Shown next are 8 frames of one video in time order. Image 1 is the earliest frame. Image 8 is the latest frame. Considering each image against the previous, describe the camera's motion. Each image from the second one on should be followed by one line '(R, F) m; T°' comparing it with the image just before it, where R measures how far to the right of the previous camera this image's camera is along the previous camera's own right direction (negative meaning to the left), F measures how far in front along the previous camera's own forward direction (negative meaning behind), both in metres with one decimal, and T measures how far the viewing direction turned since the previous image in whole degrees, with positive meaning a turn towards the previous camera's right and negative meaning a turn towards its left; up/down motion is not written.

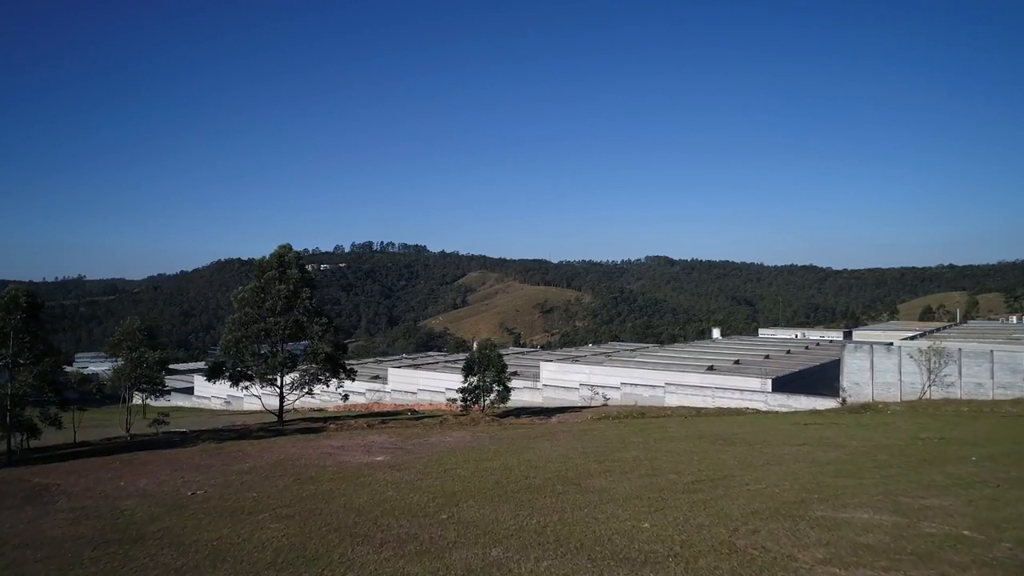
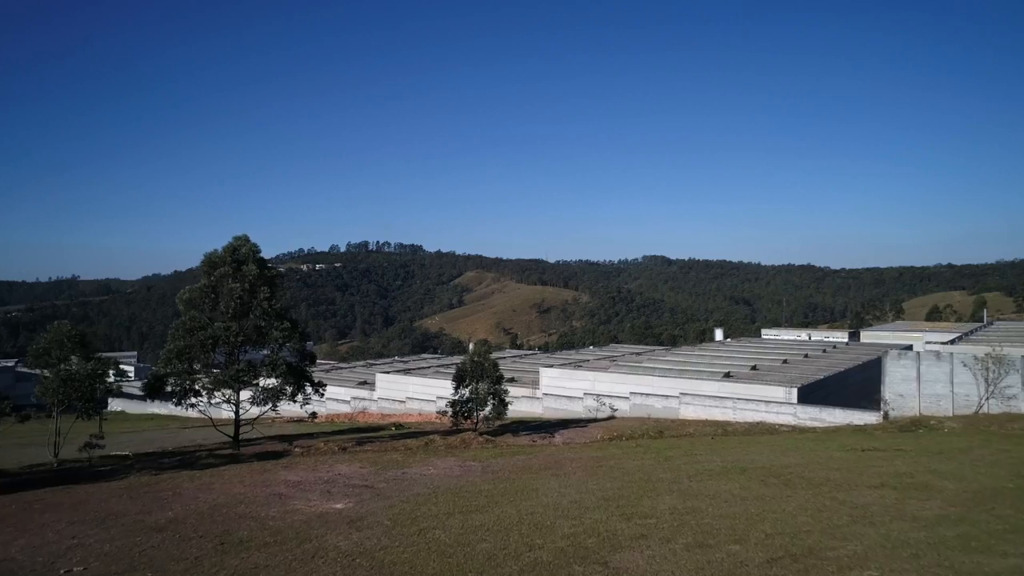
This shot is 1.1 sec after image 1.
(0.0, +3.5) m; 0°
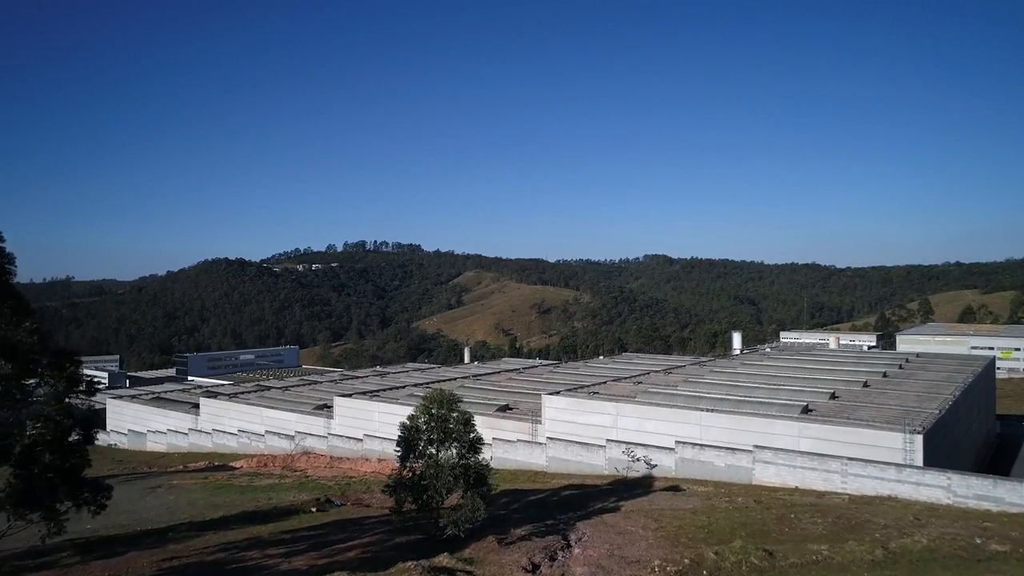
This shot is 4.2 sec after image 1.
(+0.3, +10.3) m; 0°
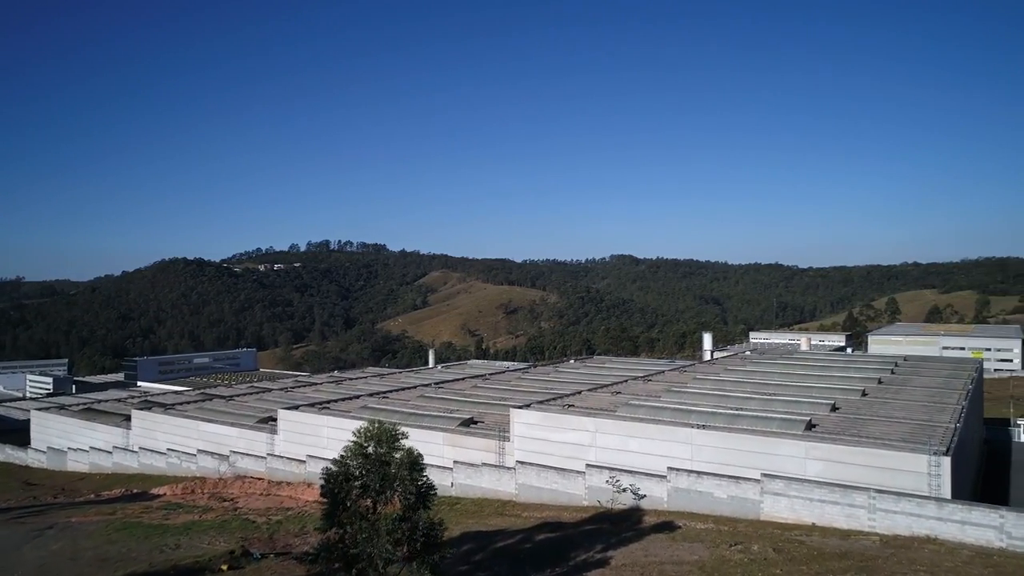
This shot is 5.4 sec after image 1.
(+0.1, +3.6) m; +3°
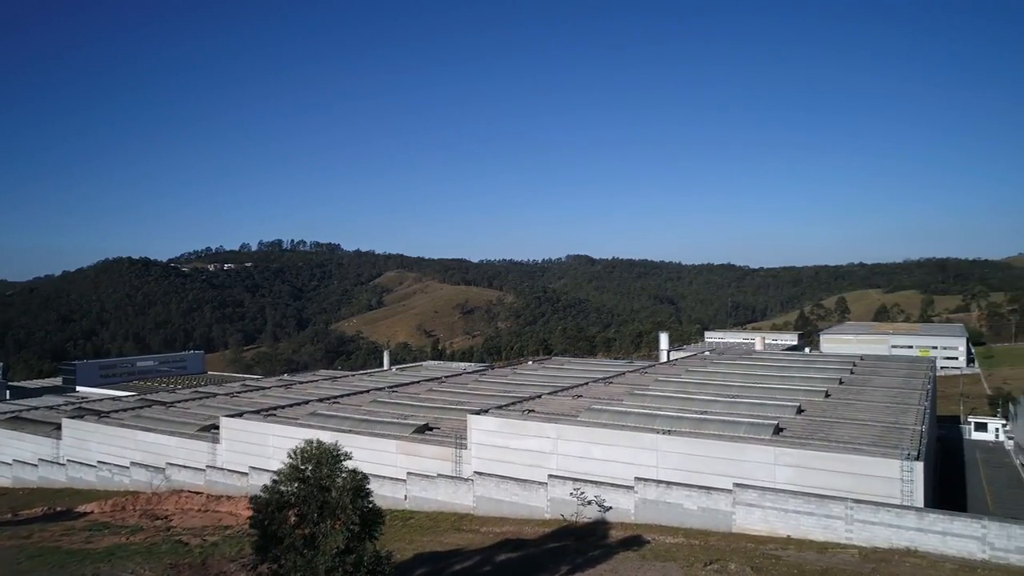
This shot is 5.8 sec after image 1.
(0.0, +1.3) m; +4°
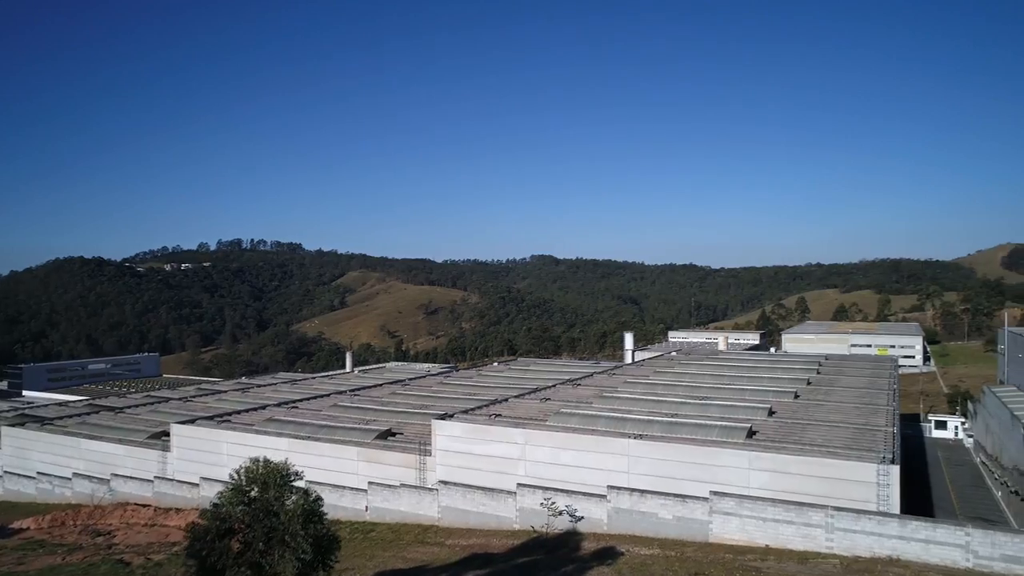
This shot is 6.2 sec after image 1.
(-0.1, +0.9) m; +3°
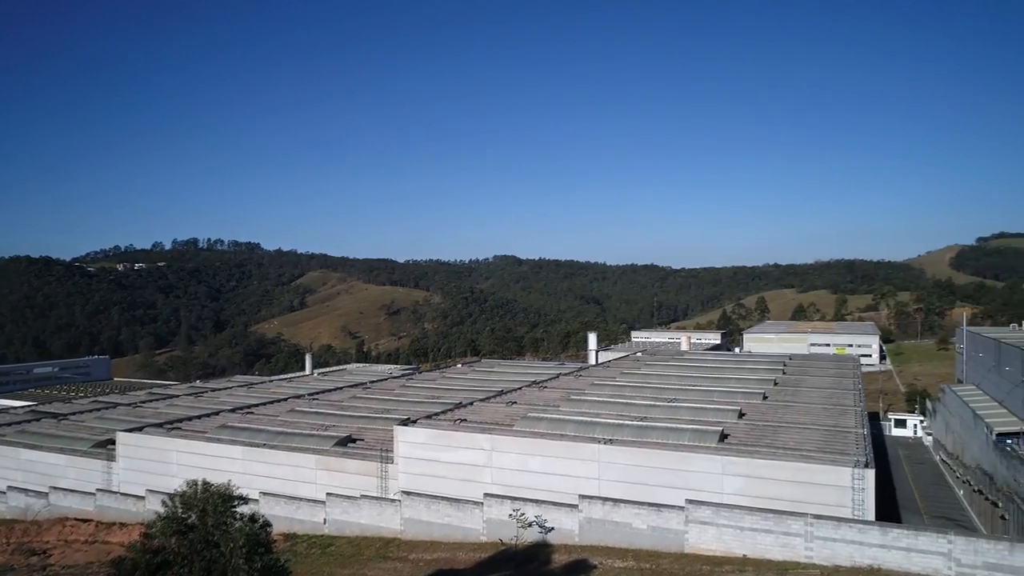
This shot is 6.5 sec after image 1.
(-0.1, +0.9) m; +3°
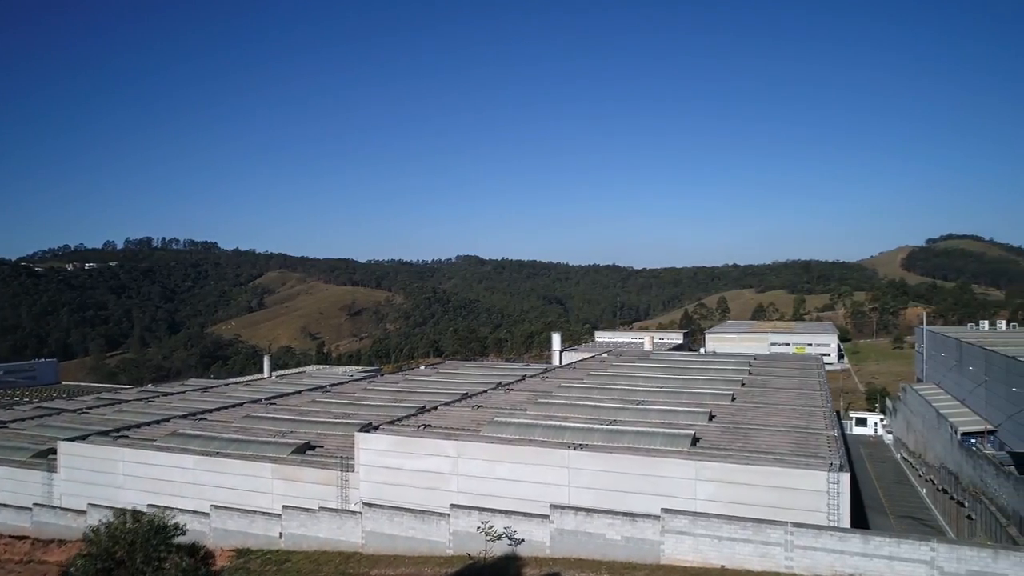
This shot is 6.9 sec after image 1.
(-0.1, +0.8) m; +3°
